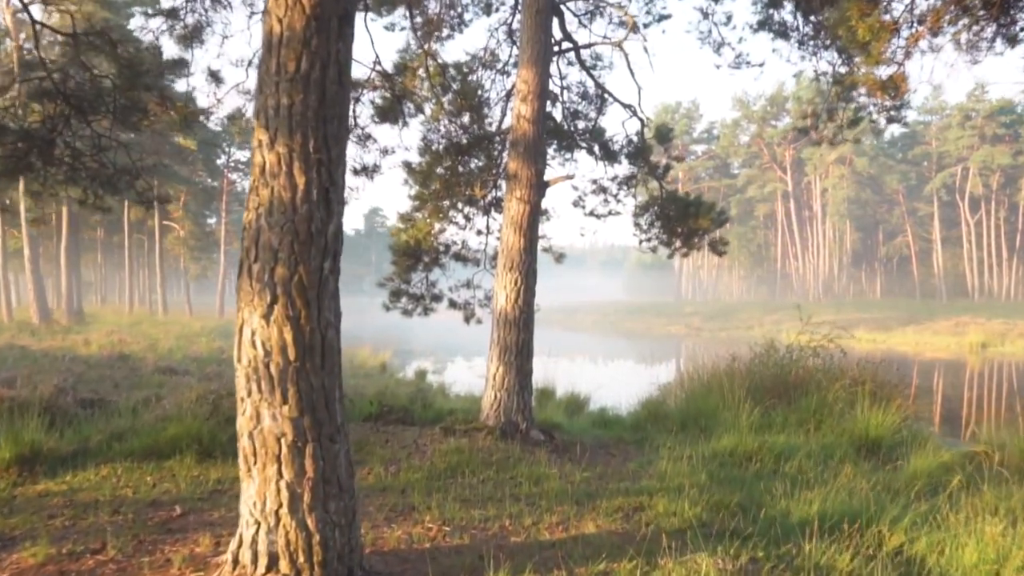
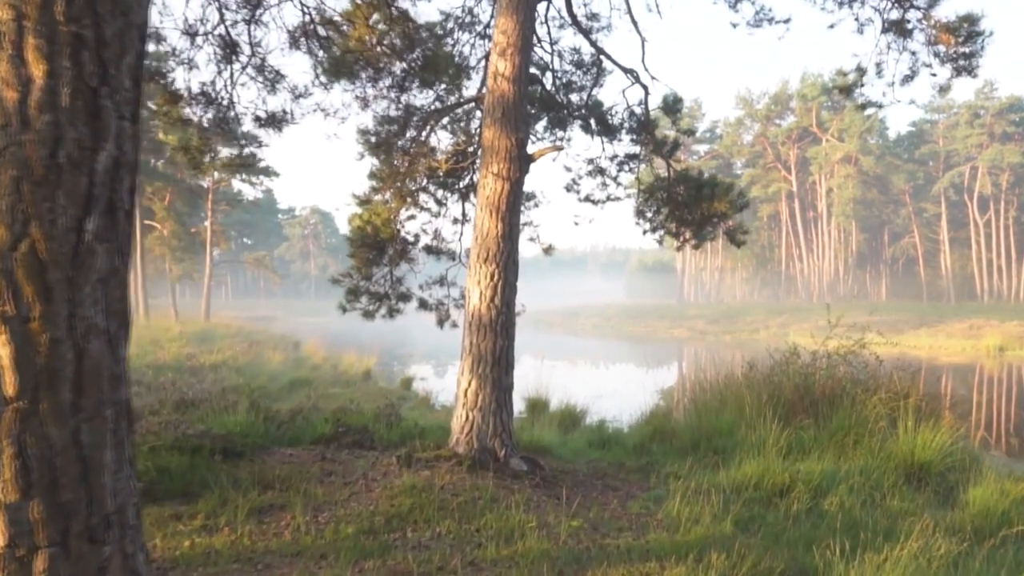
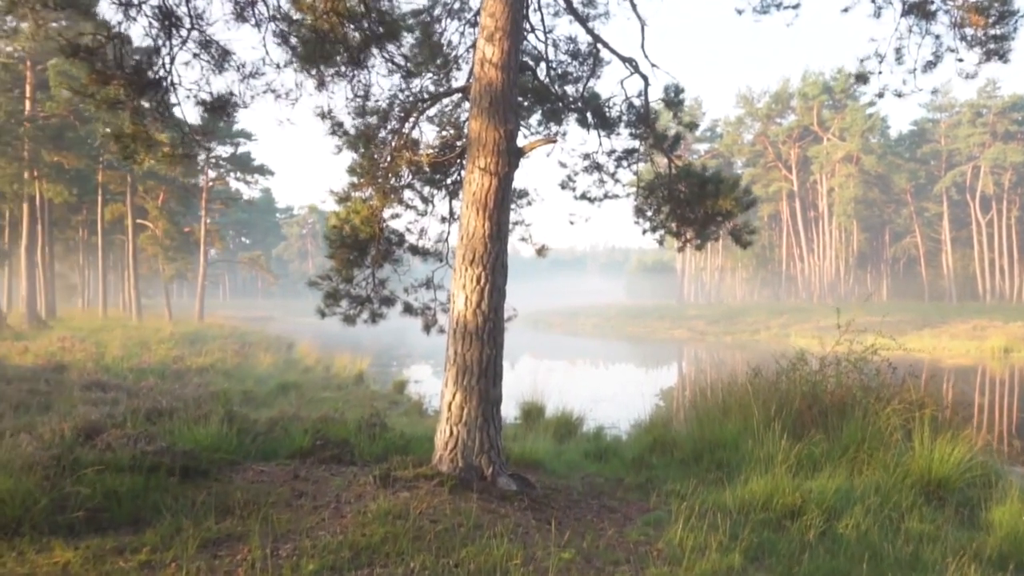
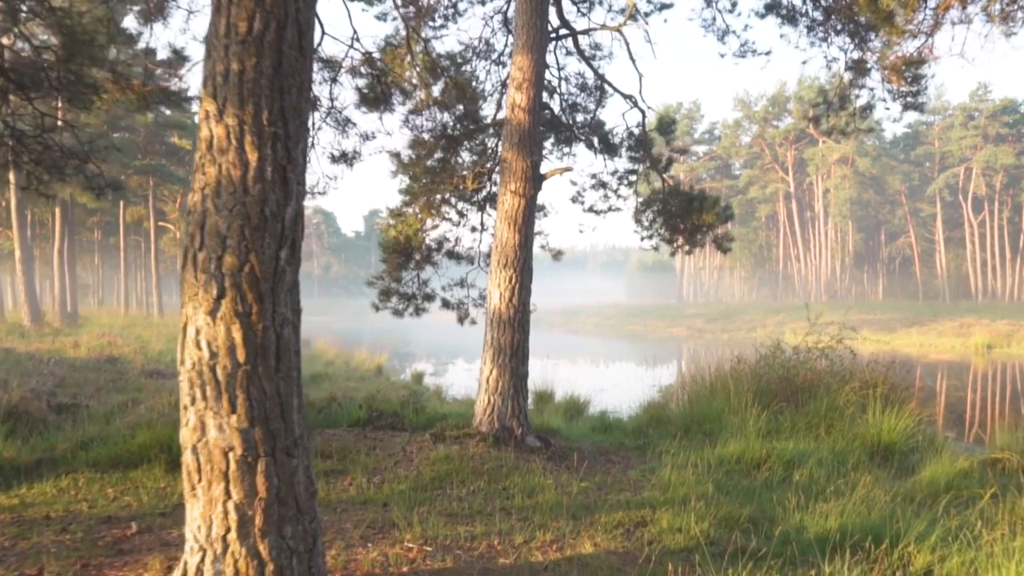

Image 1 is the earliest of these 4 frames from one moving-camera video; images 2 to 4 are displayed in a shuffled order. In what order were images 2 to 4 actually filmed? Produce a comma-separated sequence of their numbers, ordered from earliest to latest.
4, 2, 3
